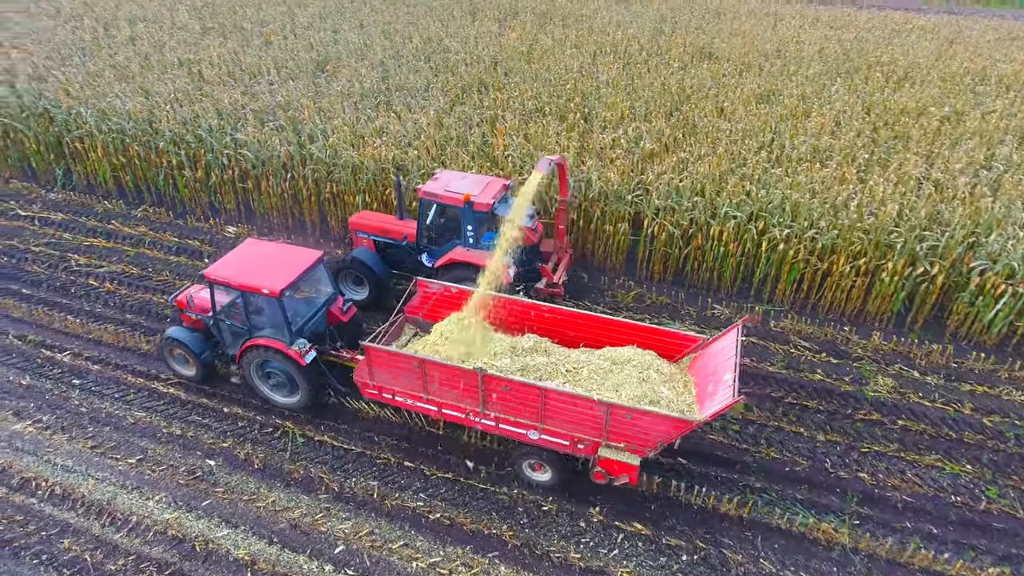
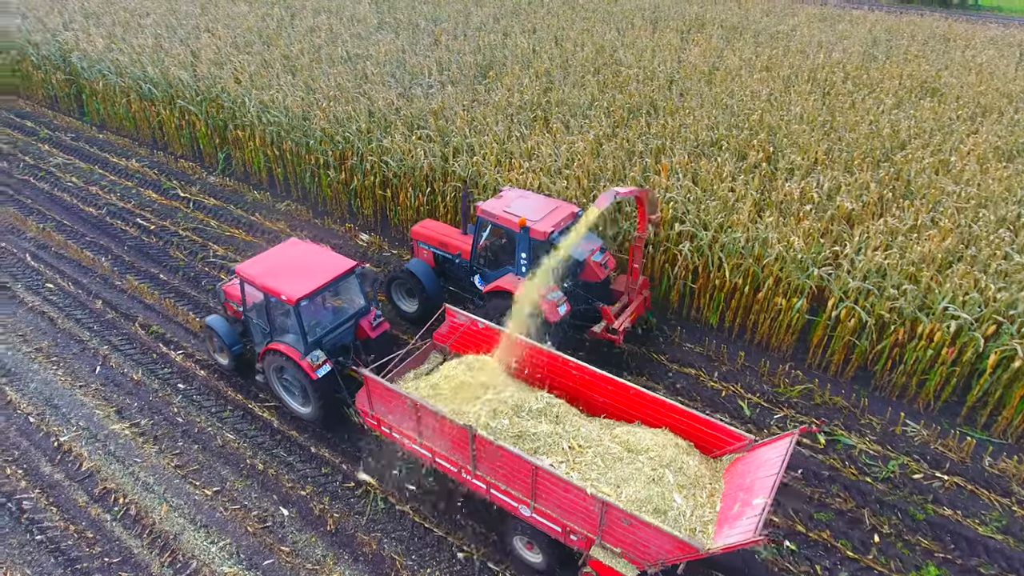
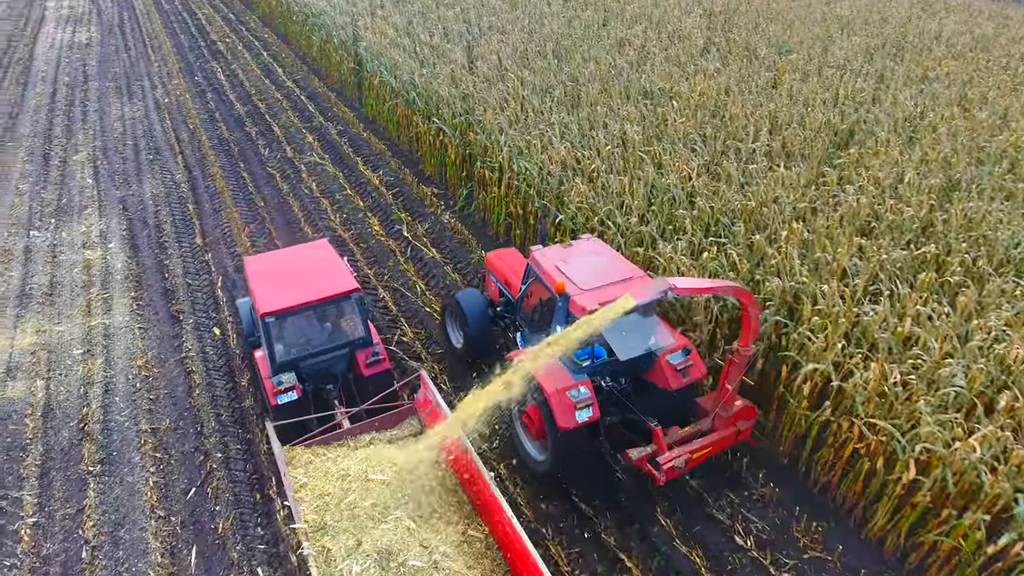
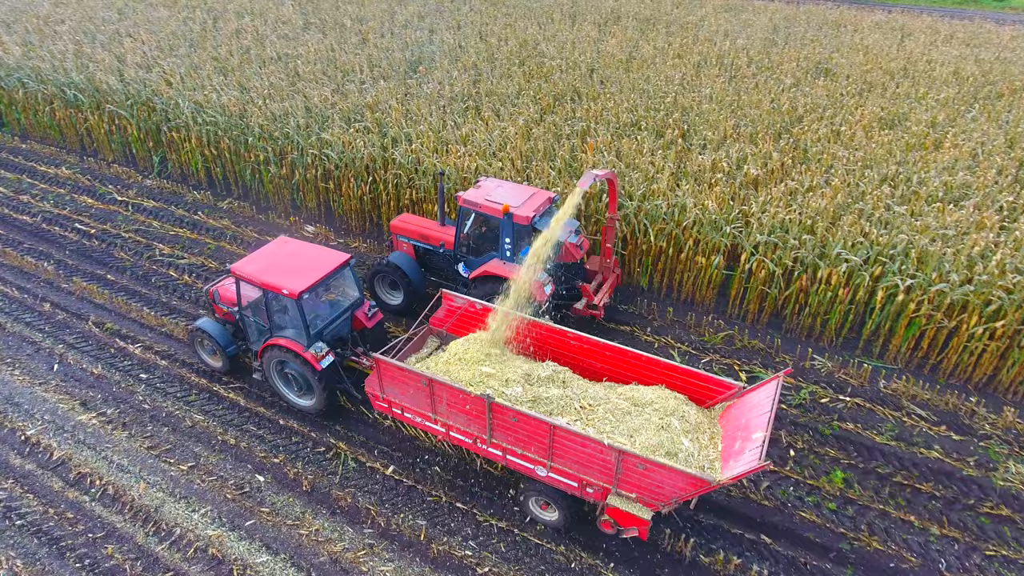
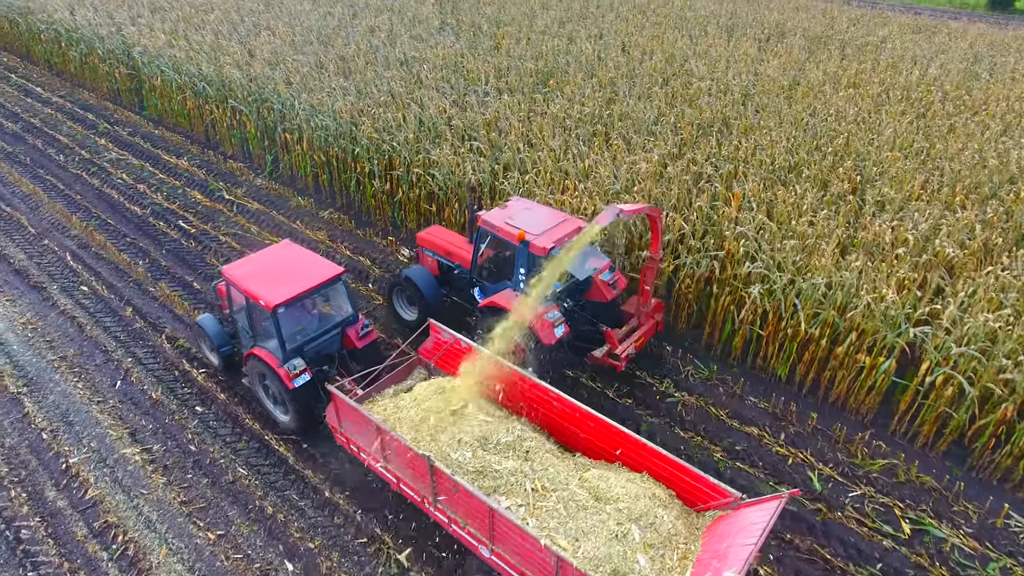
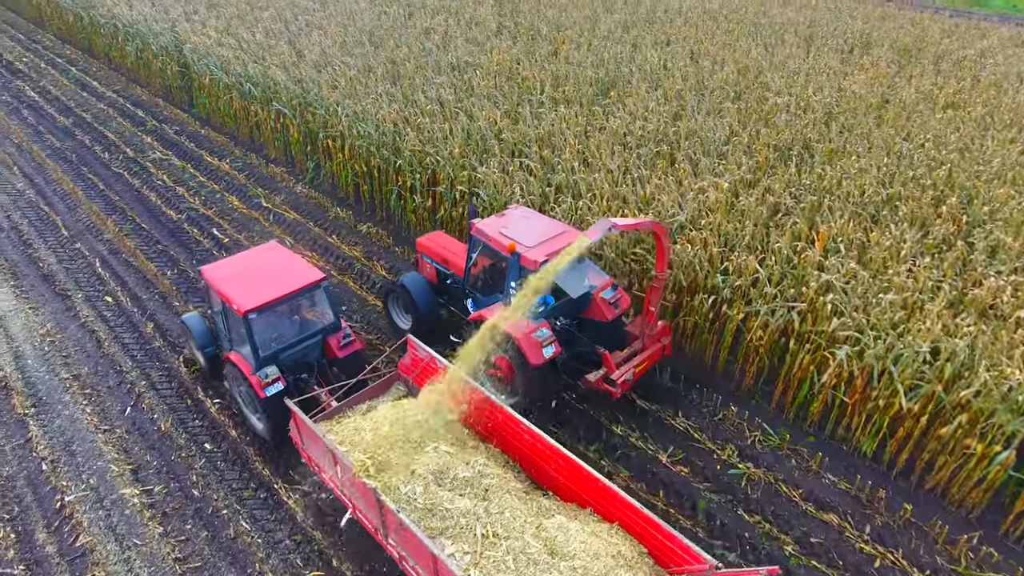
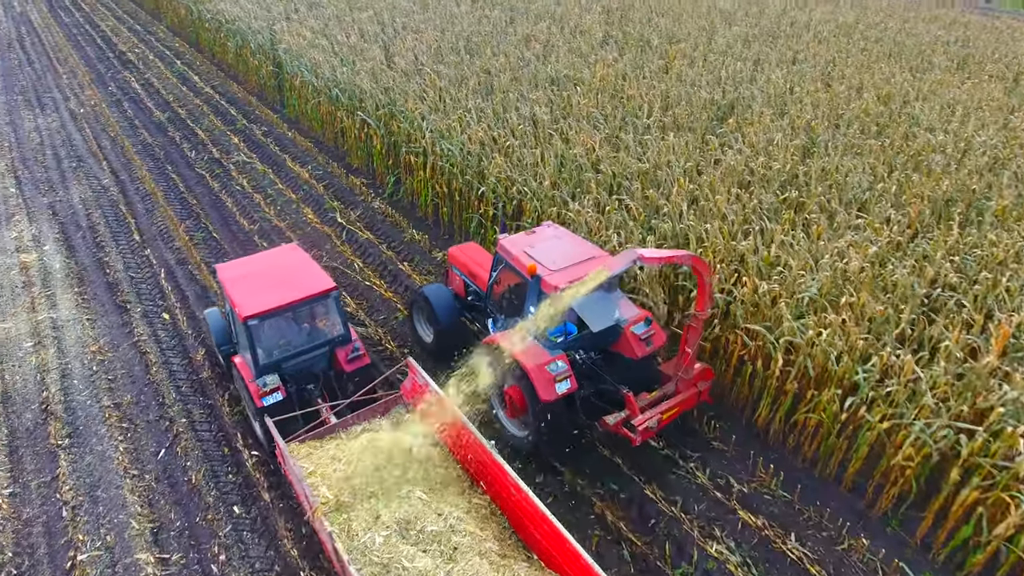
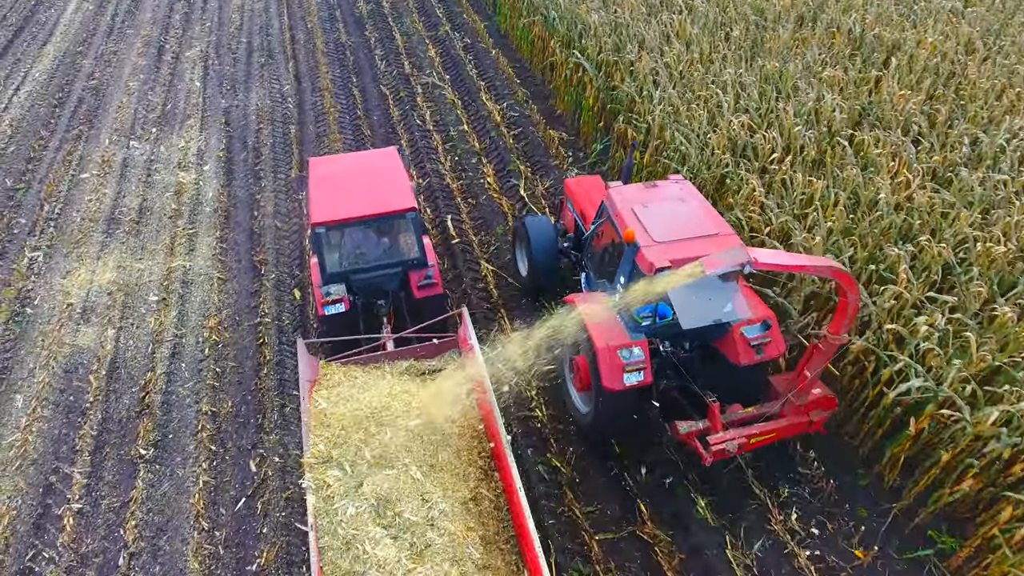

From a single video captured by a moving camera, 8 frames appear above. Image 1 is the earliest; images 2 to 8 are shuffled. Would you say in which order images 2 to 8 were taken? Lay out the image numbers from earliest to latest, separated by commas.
4, 2, 5, 6, 7, 3, 8
